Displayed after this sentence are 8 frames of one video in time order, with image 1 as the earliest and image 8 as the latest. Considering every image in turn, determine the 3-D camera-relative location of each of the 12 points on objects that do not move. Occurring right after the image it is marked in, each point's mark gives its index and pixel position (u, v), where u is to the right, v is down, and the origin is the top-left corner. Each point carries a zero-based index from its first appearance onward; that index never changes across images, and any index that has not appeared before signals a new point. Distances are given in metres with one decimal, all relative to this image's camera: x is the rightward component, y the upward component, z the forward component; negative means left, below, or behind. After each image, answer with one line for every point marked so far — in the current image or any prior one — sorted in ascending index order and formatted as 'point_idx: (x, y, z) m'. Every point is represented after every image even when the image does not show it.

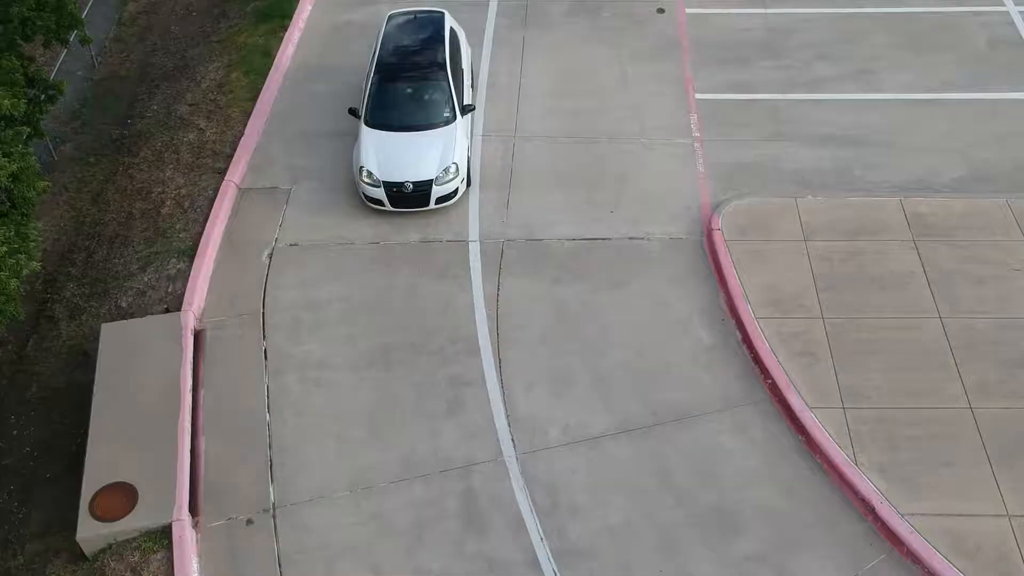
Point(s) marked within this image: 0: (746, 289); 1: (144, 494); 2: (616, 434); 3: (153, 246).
0: (+2.7, 0.0, +9.5) m
1: (-3.6, -2.0, +8.0) m
2: (+1.1, -1.5, +8.5) m
3: (-4.6, +0.5, +10.6) m
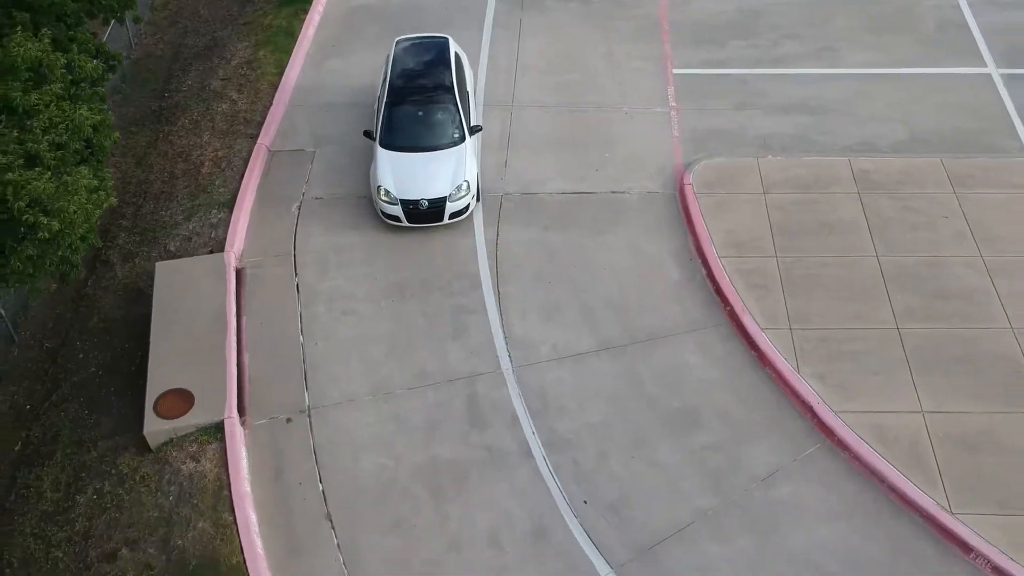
0: (+2.7, +0.7, +11.0) m
1: (-3.6, -1.3, +9.5) m
2: (+1.0, -0.7, +10.0) m
3: (-4.6, +1.3, +12.1) m
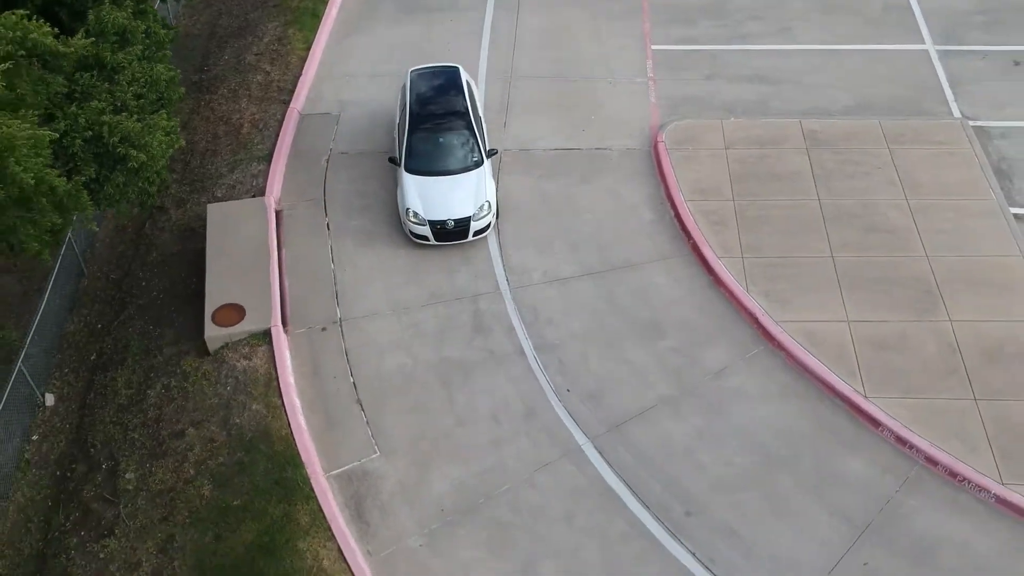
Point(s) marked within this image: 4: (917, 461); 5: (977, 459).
0: (+2.6, +1.7, +12.9) m
1: (-3.6, -0.3, +11.5) m
2: (+1.0, +0.2, +12.0) m
3: (-4.7, +2.3, +14.0) m
4: (+4.8, -2.0, +9.8) m
5: (+5.4, -2.0, +9.7) m
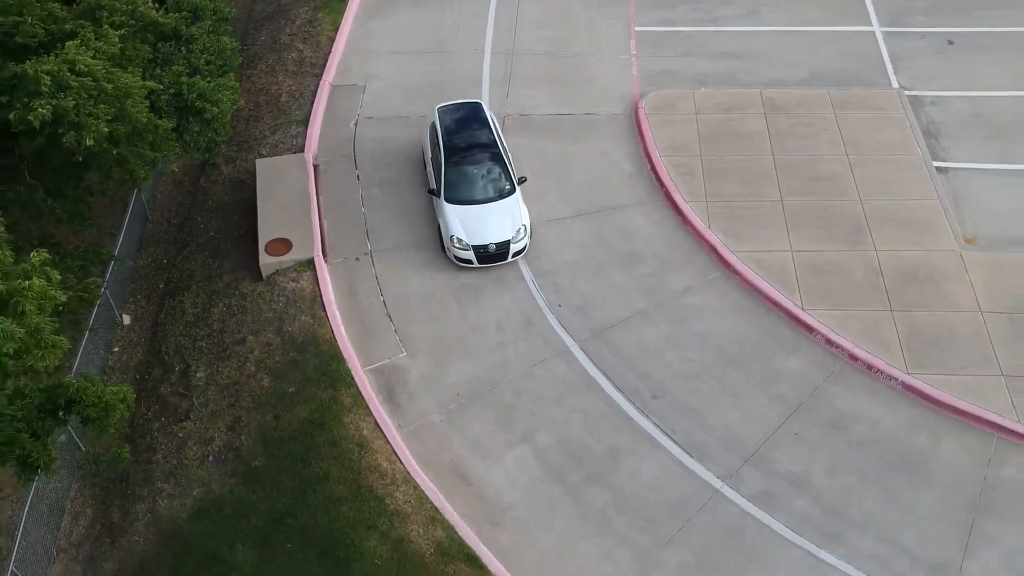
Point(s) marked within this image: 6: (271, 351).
0: (+2.7, +2.7, +15.2) m
1: (-3.6, +0.7, +13.8) m
2: (+1.0, +1.3, +14.3) m
3: (-4.6, +3.3, +16.3) m
4: (+4.8, -1.0, +12.1) m
5: (+5.5, -0.9, +12.0) m
6: (-3.7, -1.0, +12.7) m
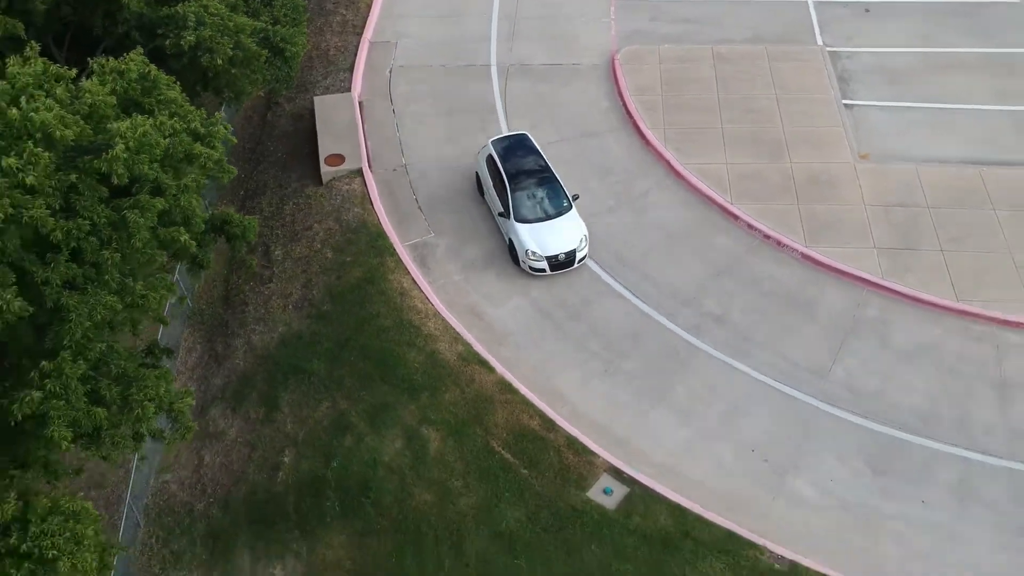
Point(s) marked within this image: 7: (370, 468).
0: (+2.7, +4.8, +19.3) m
1: (-3.6, +2.8, +18.0) m
2: (+1.1, +3.3, +18.4) m
3: (-4.6, +5.4, +20.5) m
4: (+4.8, +1.0, +16.3) m
5: (+5.5, +1.1, +16.2) m
6: (-3.7, +1.1, +16.8) m
7: (-2.3, -2.9, +13.4) m
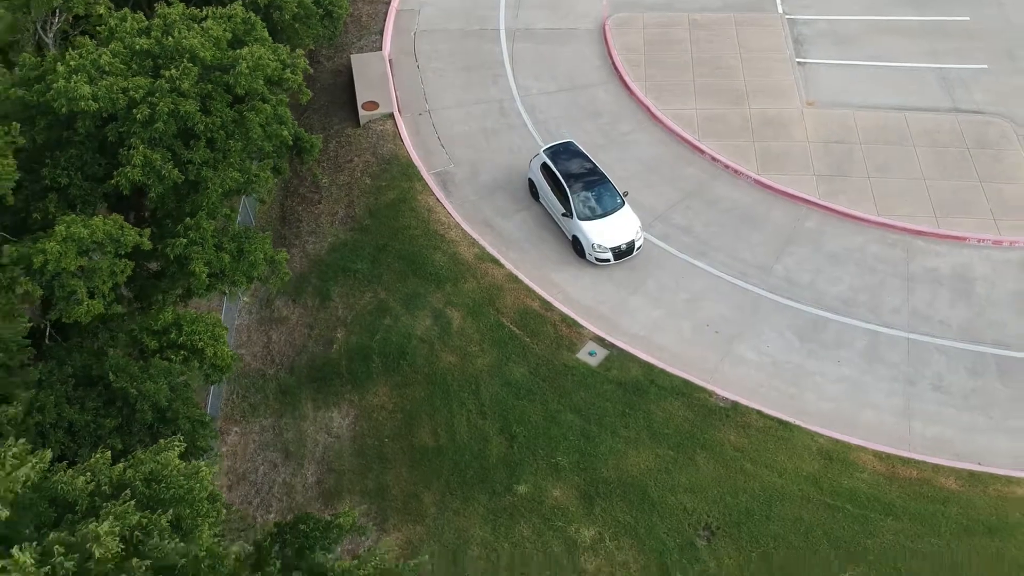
0: (+2.9, +6.7, +22.8) m
1: (-3.4, +4.8, +21.5) m
2: (+1.2, +5.3, +21.9) m
3: (-4.4, +7.4, +24.0) m
4: (+5.0, +2.9, +19.8) m
5: (+5.6, +3.0, +19.7) m
6: (-3.5, +3.1, +20.4) m
7: (-2.2, -1.1, +17.0) m
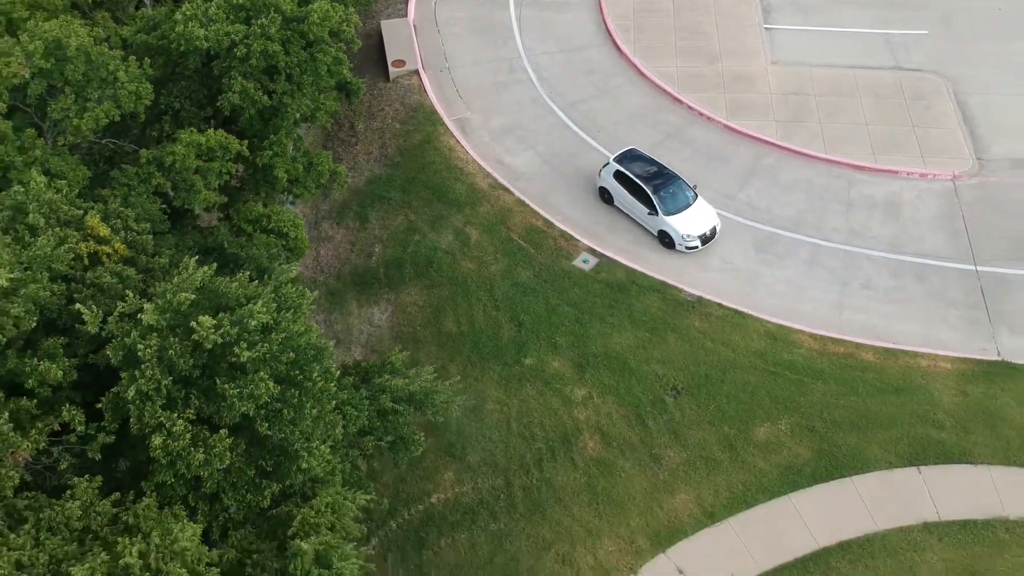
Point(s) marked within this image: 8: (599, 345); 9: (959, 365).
0: (+3.1, +8.8, +26.4) m
1: (-3.2, +6.9, +25.1) m
2: (+1.5, +7.3, +25.5) m
3: (-4.1, +9.6, +27.6) m
4: (+5.2, +5.0, +23.5) m
5: (+5.9, +5.0, +23.3) m
6: (-3.3, +5.1, +24.1) m
7: (-2.0, +0.9, +20.7) m
8: (+2.0, -1.3, +18.6) m
9: (+9.8, -1.7, +18.1) m
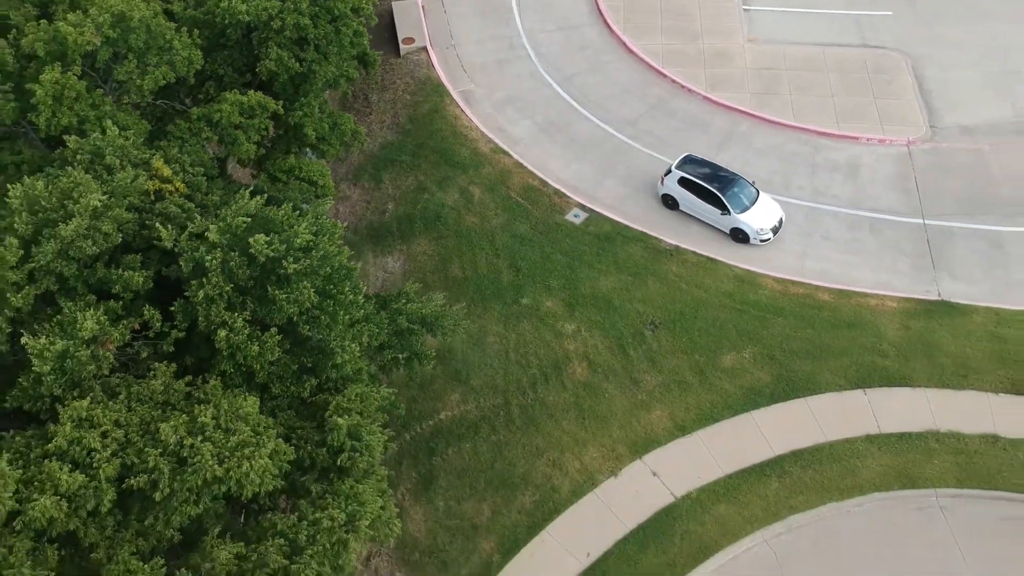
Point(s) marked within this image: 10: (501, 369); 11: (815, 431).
0: (+3.1, +10.2, +28.7) m
1: (-3.2, +8.3, +27.5) m
2: (+1.5, +8.7, +27.9) m
3: (-4.1, +11.0, +29.9) m
4: (+5.2, +6.3, +25.9) m
5: (+5.9, +6.4, +25.7) m
6: (-3.3, +6.5, +26.5) m
7: (-2.0, +2.3, +23.2) m
8: (+1.9, 0.0, +21.0) m
9: (+9.8, -0.4, +20.5) m
10: (-0.3, -1.9, +19.7) m
11: (+6.8, -3.2, +18.5) m
